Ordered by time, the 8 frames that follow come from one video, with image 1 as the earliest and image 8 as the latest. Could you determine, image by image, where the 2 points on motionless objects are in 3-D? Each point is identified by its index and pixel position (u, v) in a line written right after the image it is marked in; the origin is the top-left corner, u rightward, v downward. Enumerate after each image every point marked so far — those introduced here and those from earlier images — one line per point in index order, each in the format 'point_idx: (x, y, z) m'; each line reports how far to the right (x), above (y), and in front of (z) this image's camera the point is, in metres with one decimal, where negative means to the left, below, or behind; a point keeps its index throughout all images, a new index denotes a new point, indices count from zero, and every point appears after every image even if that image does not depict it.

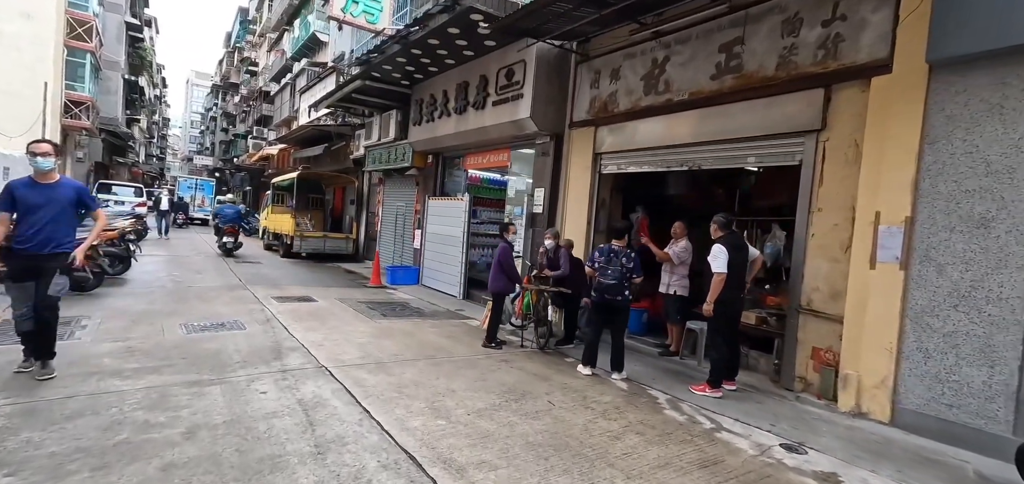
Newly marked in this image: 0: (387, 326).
0: (-1.5, -1.0, +6.0) m
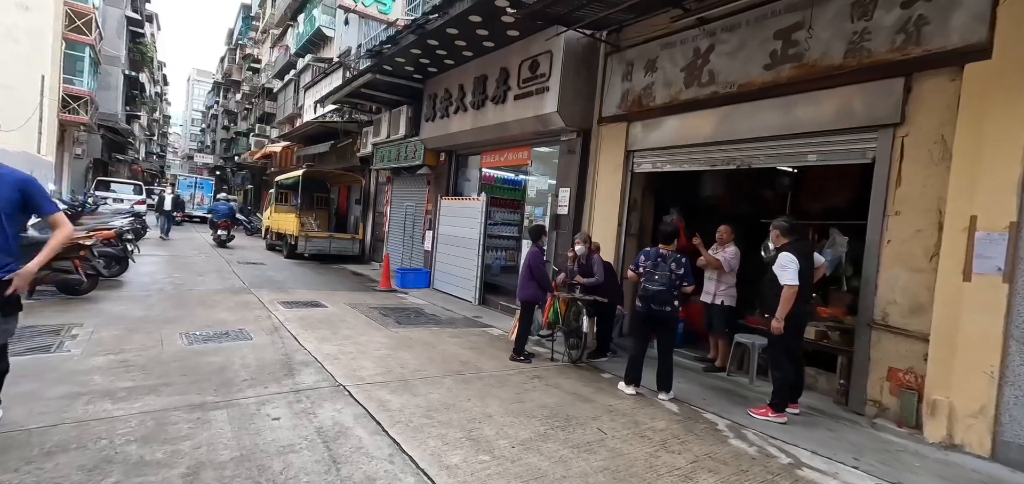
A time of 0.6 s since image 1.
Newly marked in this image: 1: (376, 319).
0: (-1.2, -1.1, +5.6) m
1: (-1.8, -1.0, +6.5) m
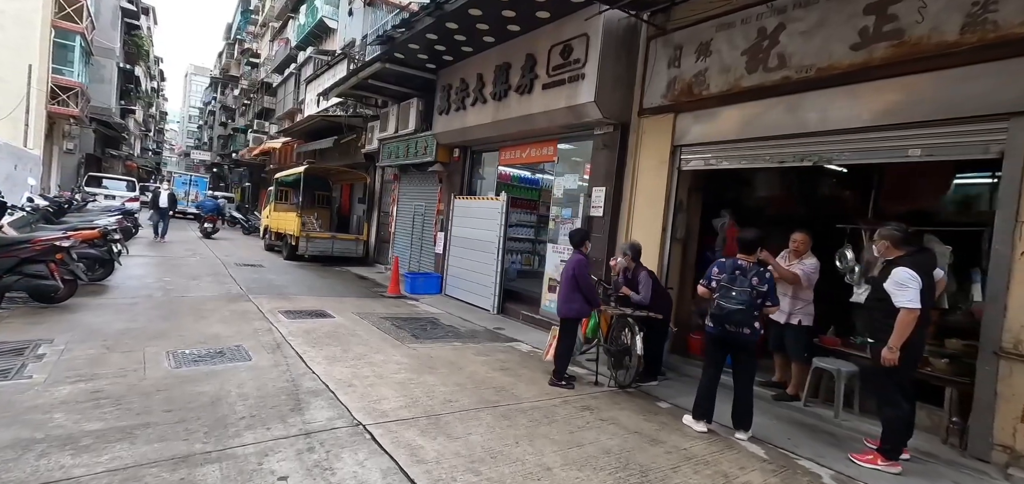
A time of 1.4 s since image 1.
0: (-0.9, -1.1, +4.9) m
1: (-1.4, -1.1, +5.8) m
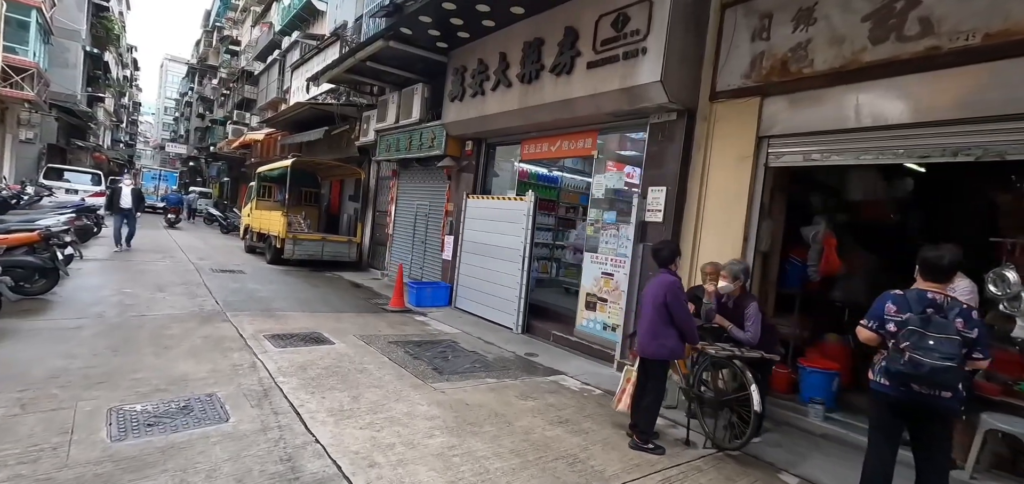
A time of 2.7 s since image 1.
0: (-0.4, -1.2, +3.7) m
1: (-1.0, -1.2, +4.6) m
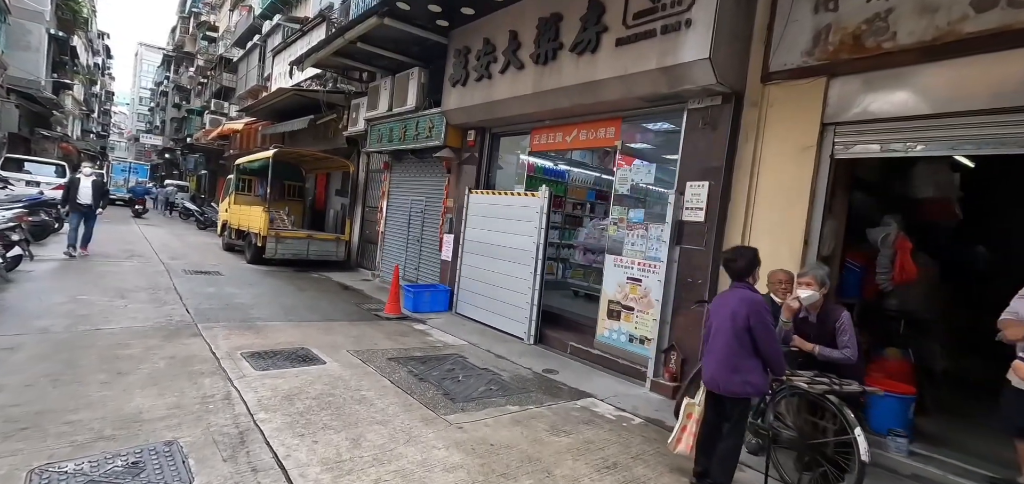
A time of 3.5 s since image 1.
0: (-0.2, -1.3, +3.1) m
1: (-0.8, -1.2, +3.9) m
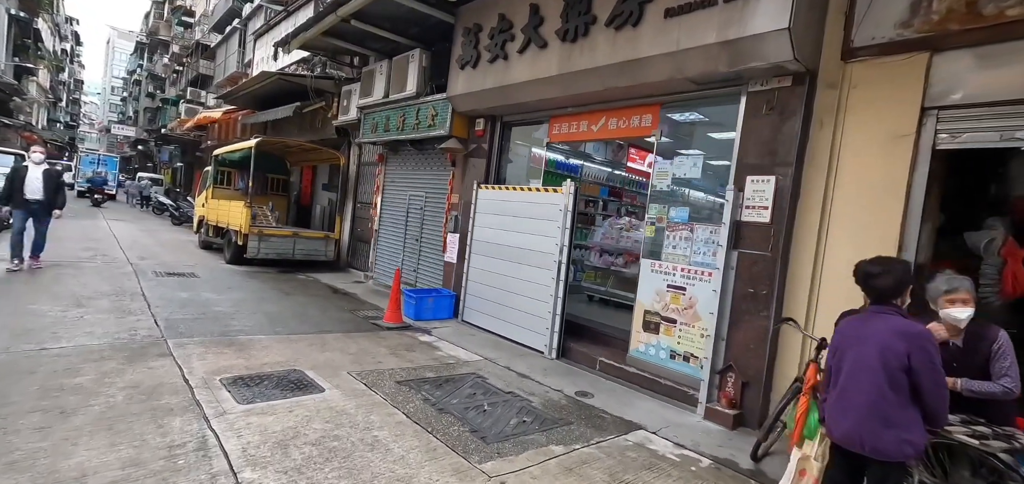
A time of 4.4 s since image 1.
0: (+0.1, -1.3, +2.4) m
1: (-0.5, -1.2, +3.2) m
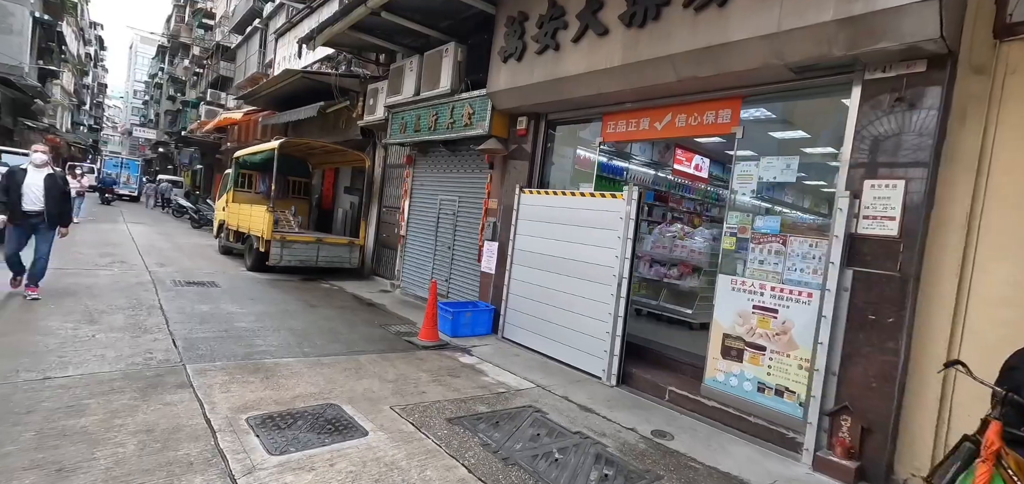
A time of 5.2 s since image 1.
0: (+0.6, -1.4, +1.8) m
1: (-0.1, -1.3, +2.7) m
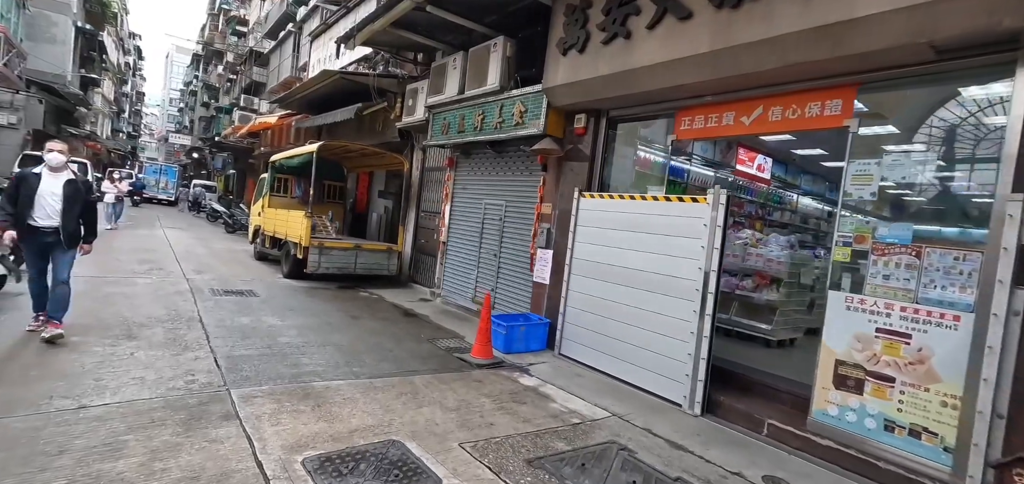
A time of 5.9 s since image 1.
0: (+1.0, -1.5, +1.3) m
1: (+0.5, -1.4, +2.2) m
